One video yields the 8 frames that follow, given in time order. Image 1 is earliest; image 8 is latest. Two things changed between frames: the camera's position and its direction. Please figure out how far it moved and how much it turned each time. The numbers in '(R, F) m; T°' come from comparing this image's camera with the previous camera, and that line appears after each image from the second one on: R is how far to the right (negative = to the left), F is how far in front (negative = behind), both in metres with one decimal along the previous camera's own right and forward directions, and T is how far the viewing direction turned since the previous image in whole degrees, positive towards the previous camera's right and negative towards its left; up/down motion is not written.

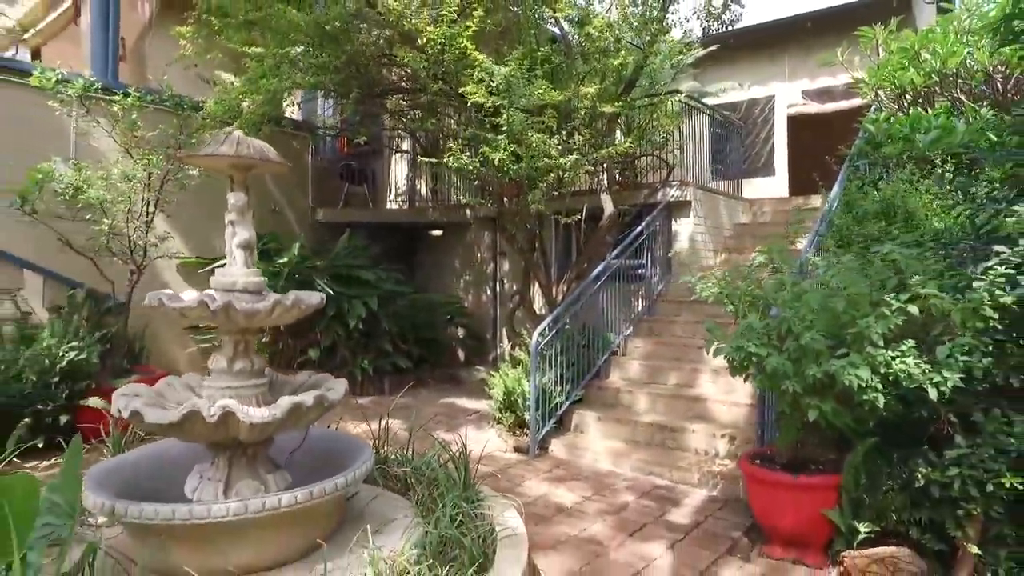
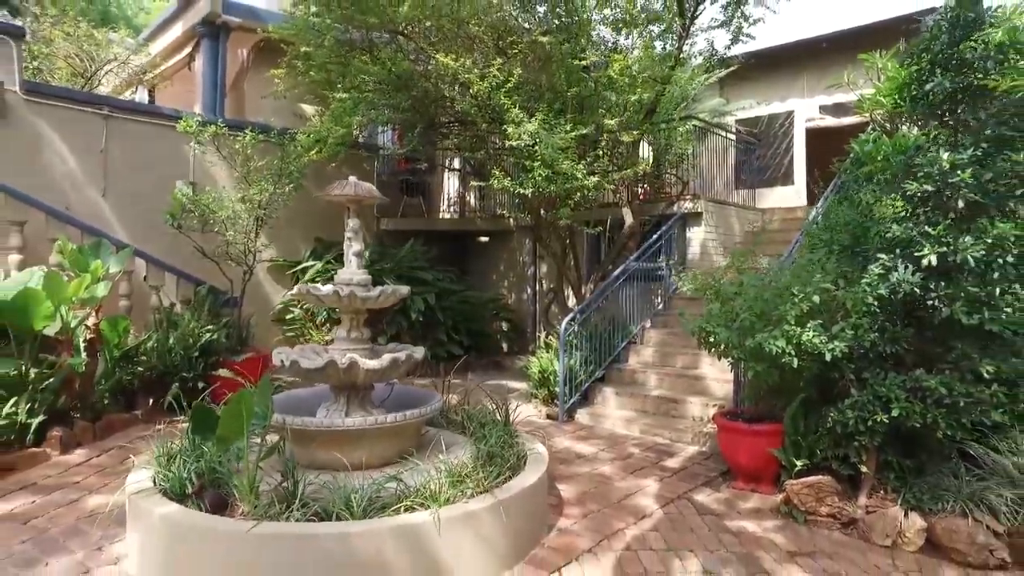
(+0.1, -1.3) m; -4°
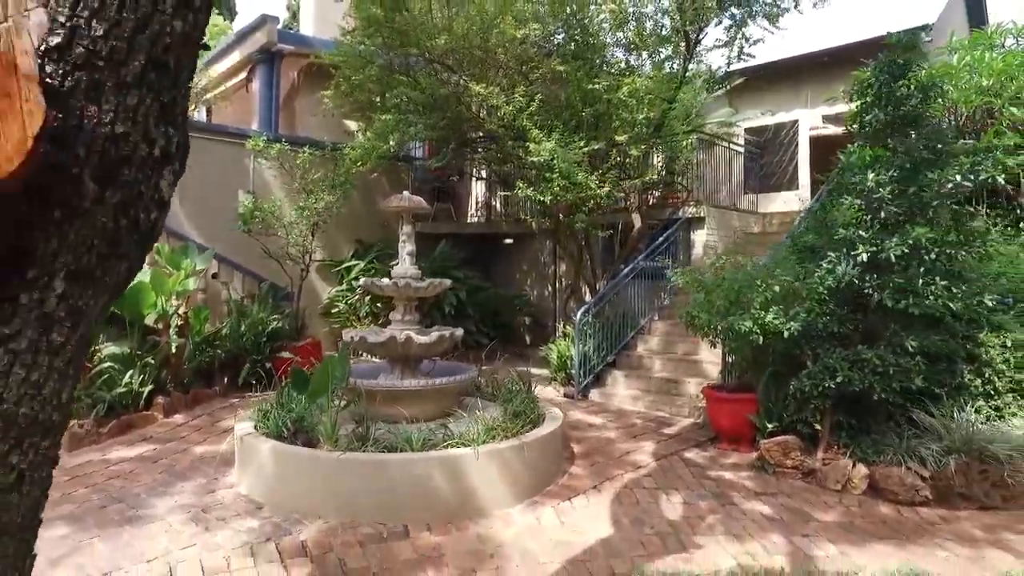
(0.0, -1.0) m; -2°
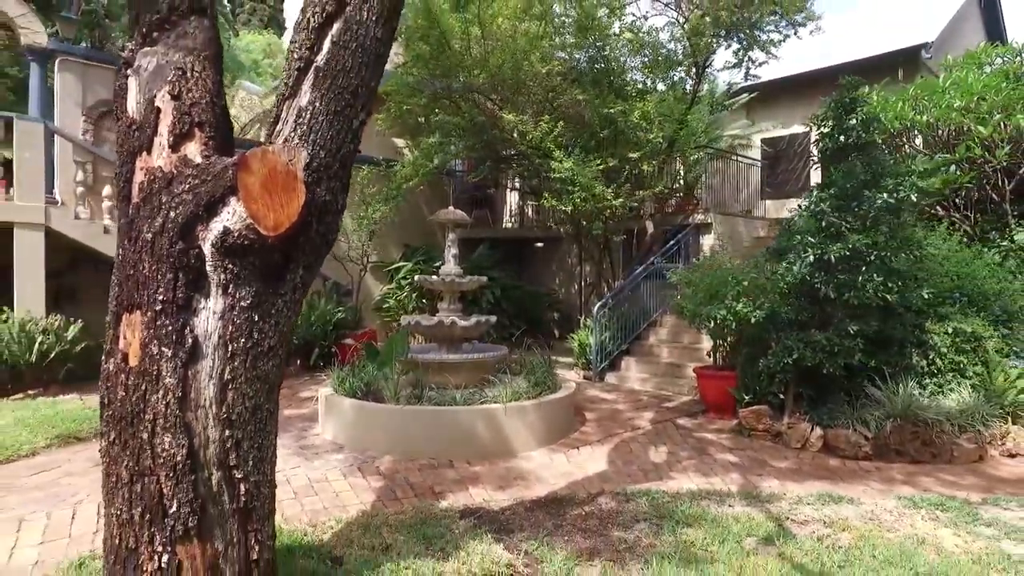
(+0.1, -1.3) m; -3°
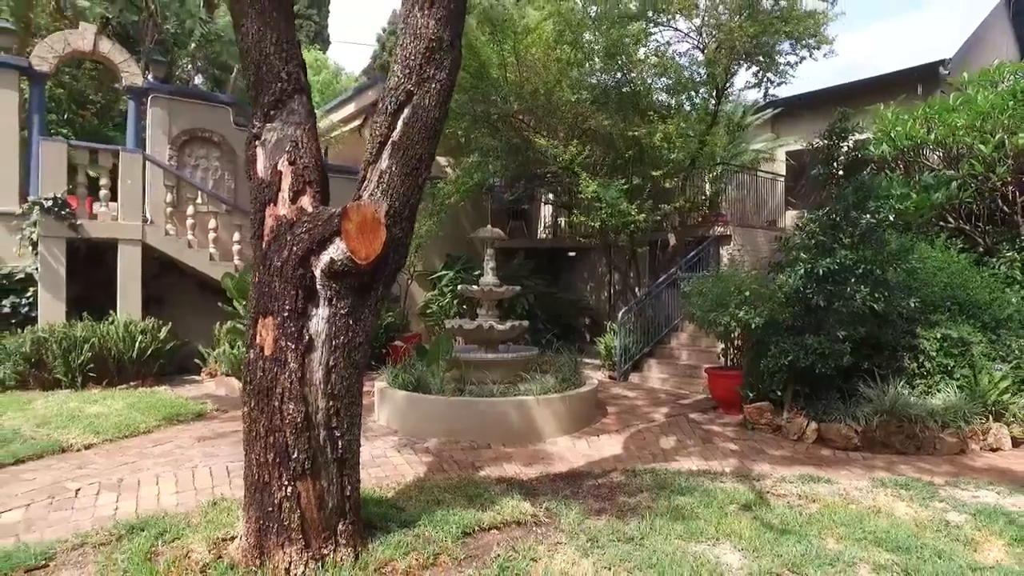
(+0.1, -0.9) m; -3°
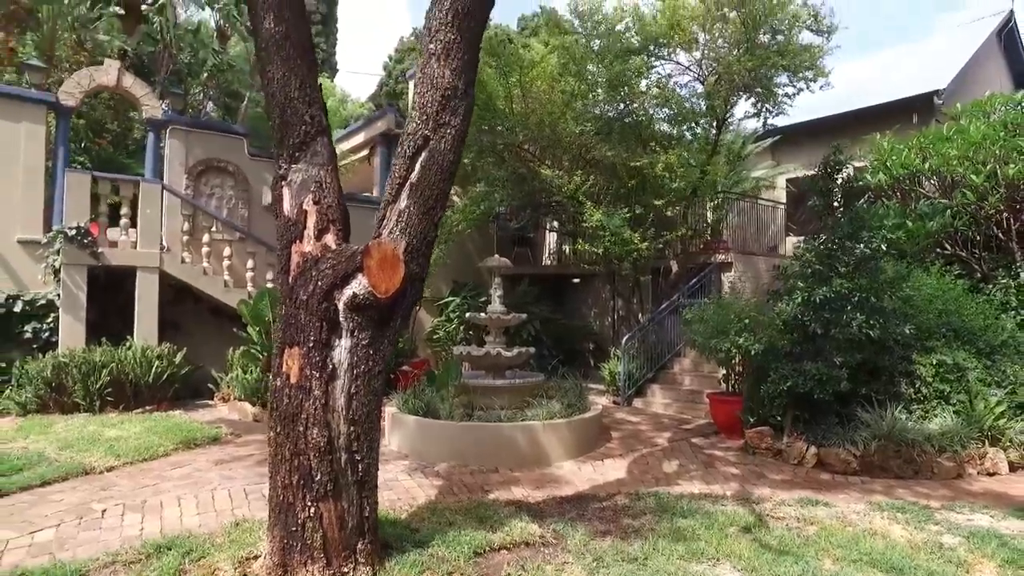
(0.0, -0.2) m; 0°
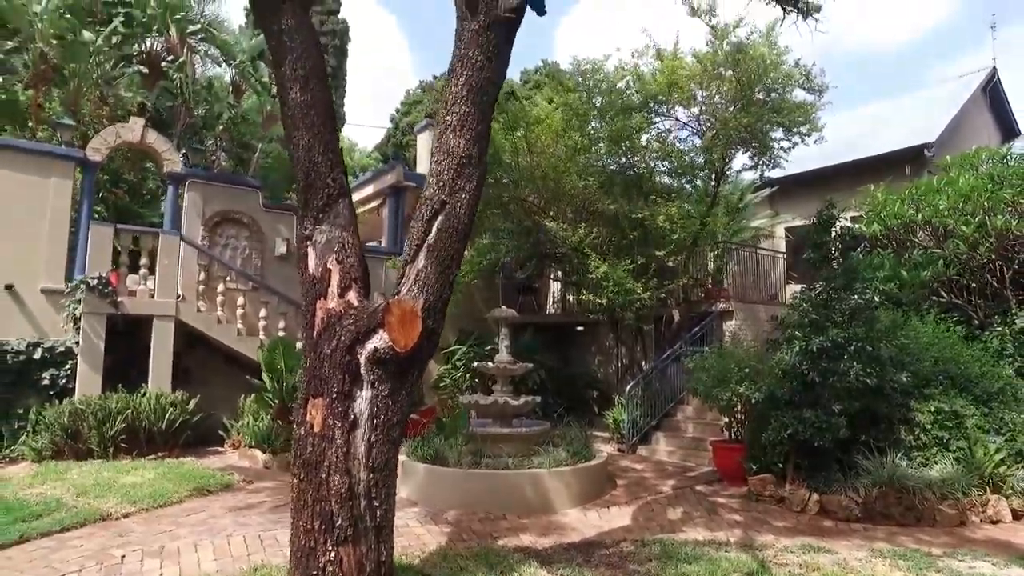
(0.0, -0.3) m; 0°
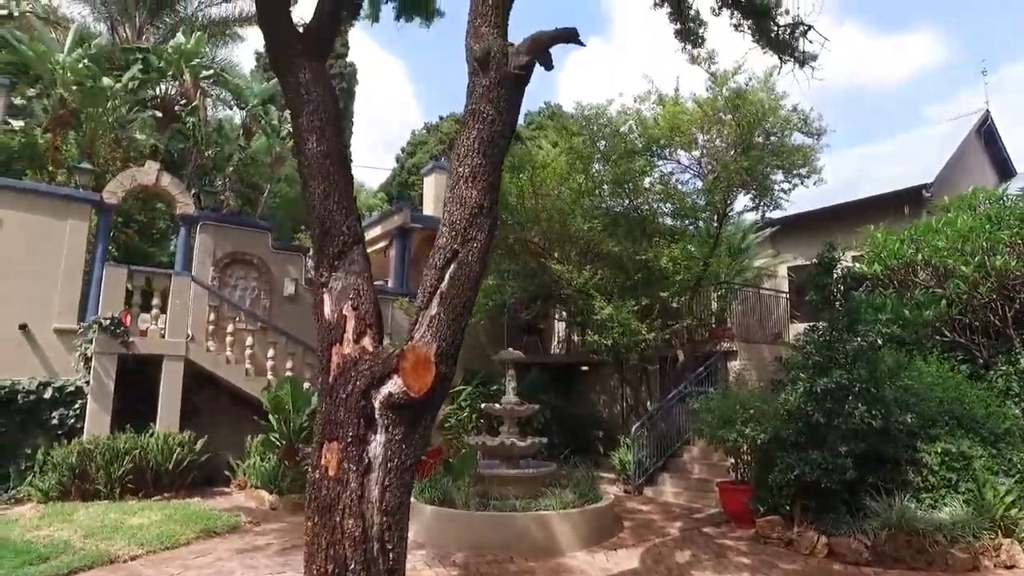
(0.0, -0.1) m; 0°
